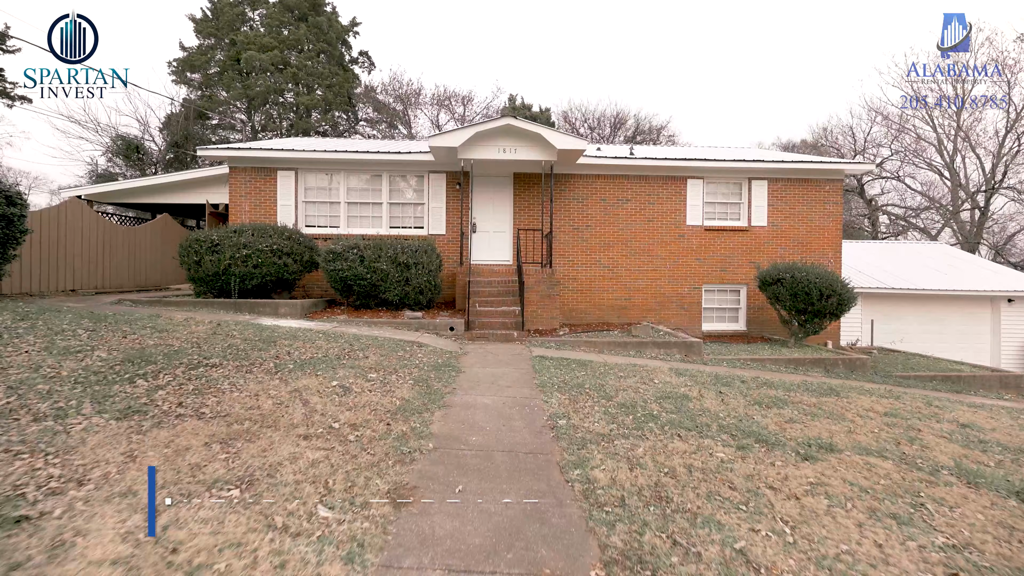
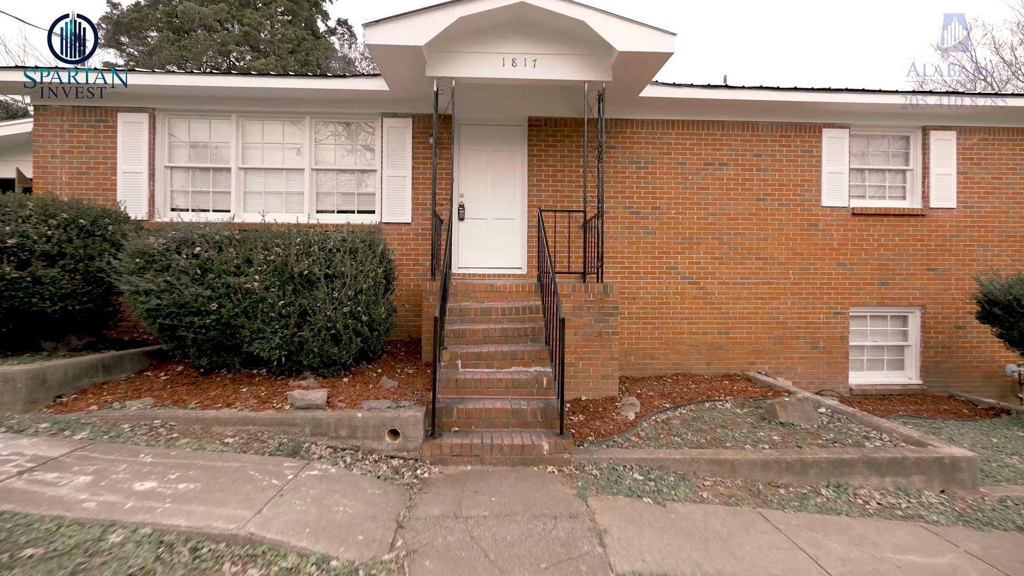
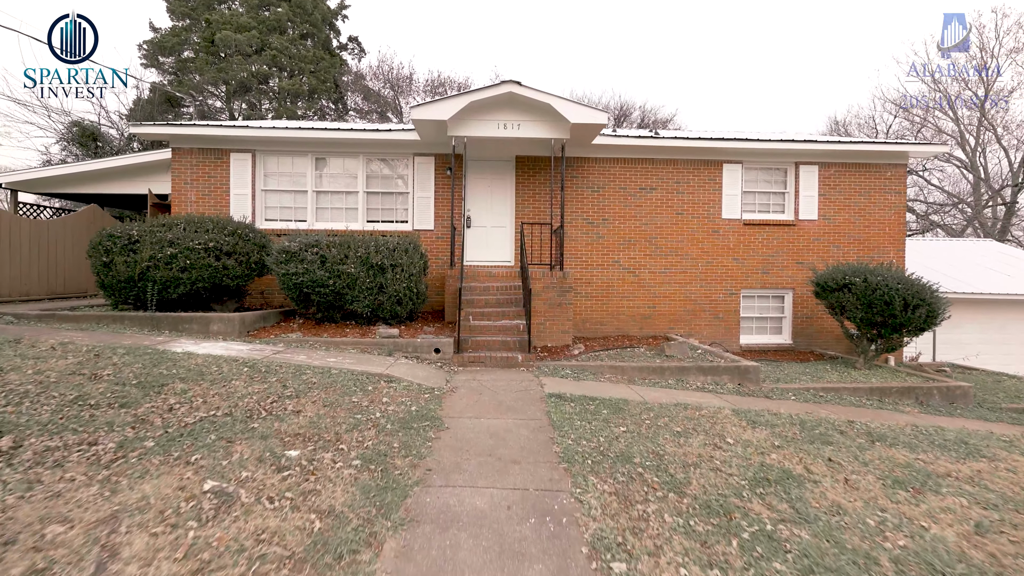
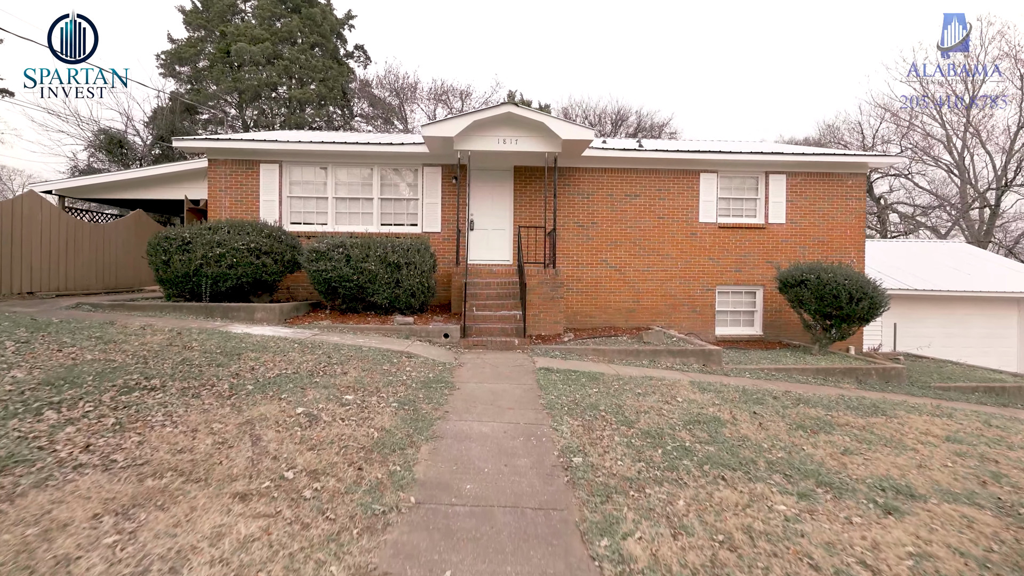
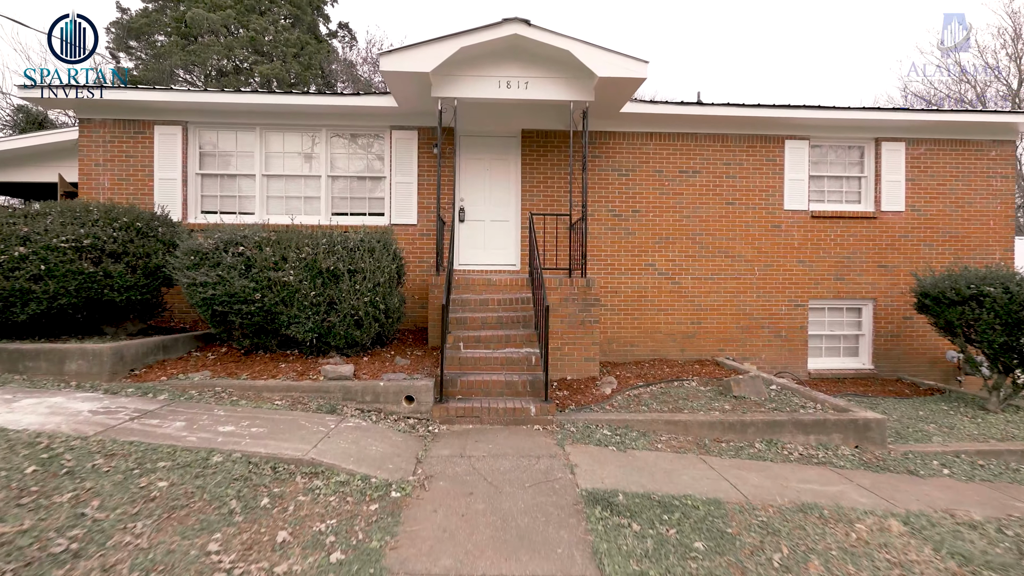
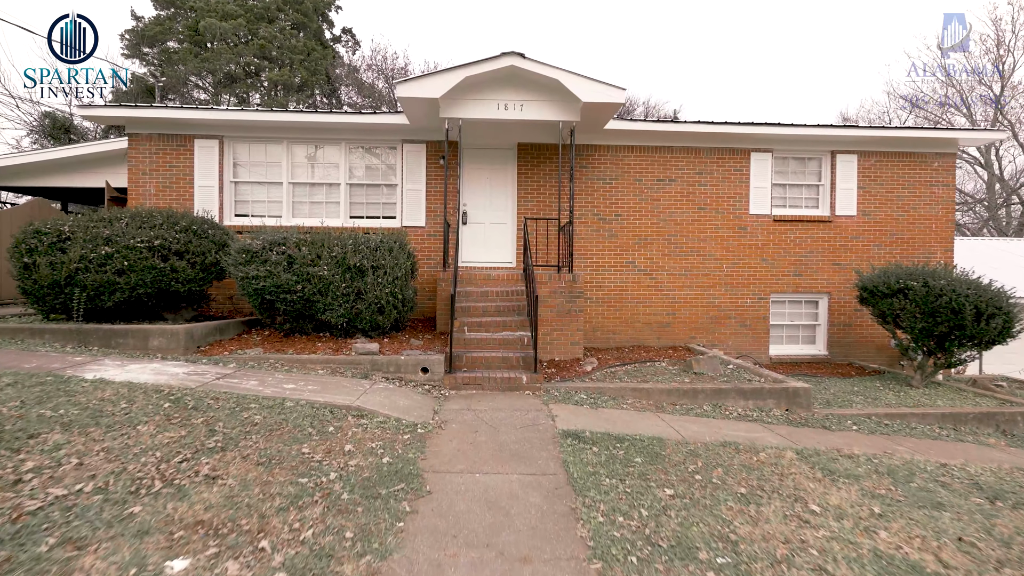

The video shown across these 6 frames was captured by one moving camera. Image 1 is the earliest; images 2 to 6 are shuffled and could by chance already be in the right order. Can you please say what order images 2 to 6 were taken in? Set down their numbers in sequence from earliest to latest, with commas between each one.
4, 3, 6, 5, 2
